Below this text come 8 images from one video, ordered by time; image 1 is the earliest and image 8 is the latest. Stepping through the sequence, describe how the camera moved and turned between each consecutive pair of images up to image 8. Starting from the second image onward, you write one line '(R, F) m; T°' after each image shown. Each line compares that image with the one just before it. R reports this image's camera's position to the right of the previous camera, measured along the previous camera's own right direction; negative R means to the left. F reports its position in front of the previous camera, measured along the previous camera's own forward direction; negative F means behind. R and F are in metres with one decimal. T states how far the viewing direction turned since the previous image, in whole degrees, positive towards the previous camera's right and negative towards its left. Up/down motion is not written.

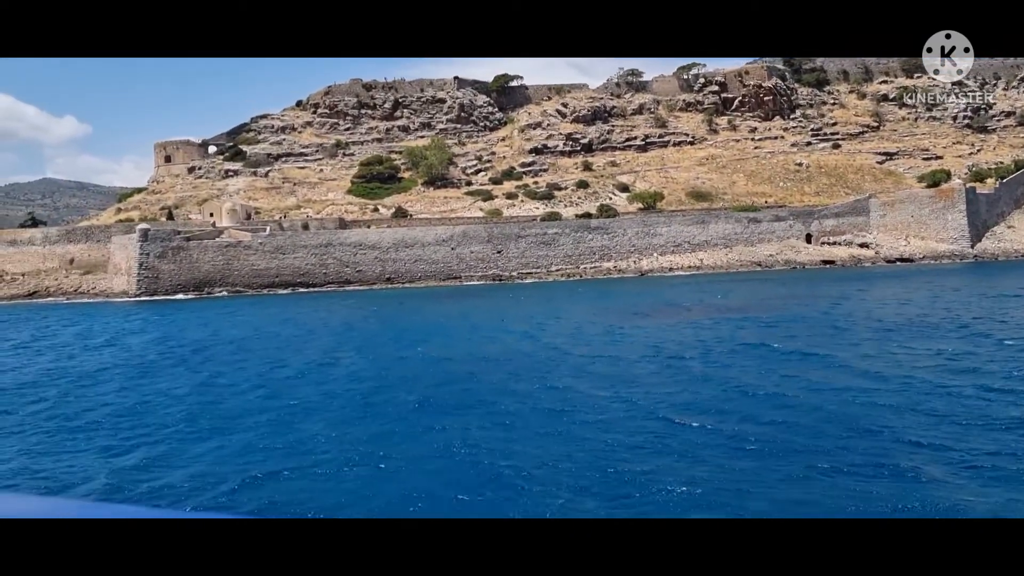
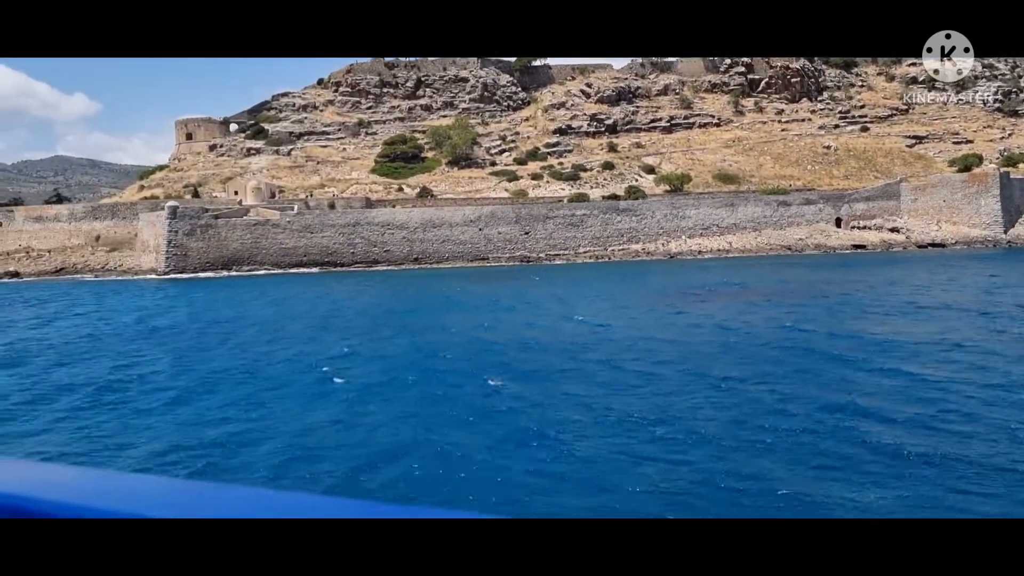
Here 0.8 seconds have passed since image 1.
(-0.6, +0.2) m; -1°
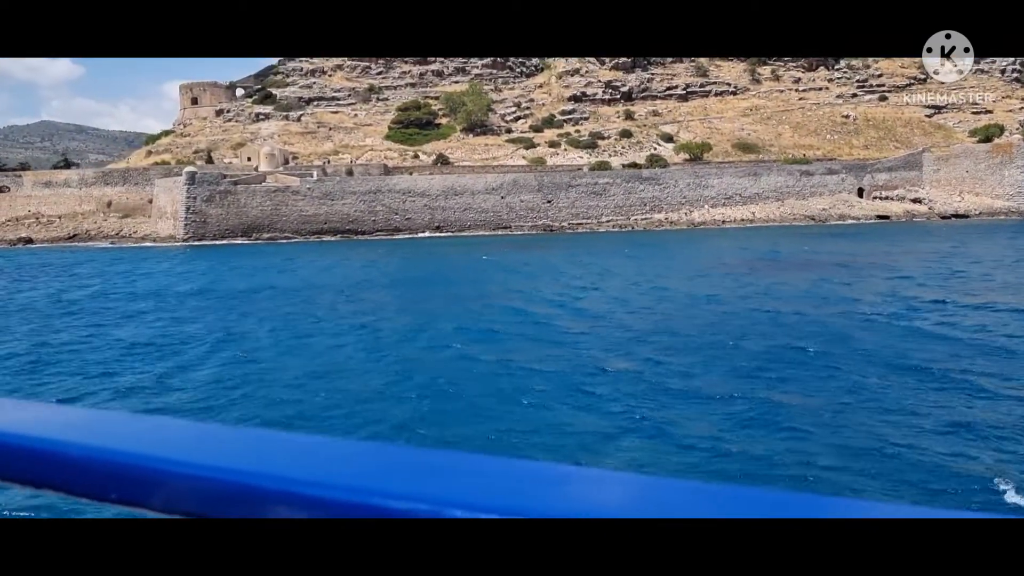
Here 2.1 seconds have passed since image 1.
(-1.0, +0.3) m; +1°
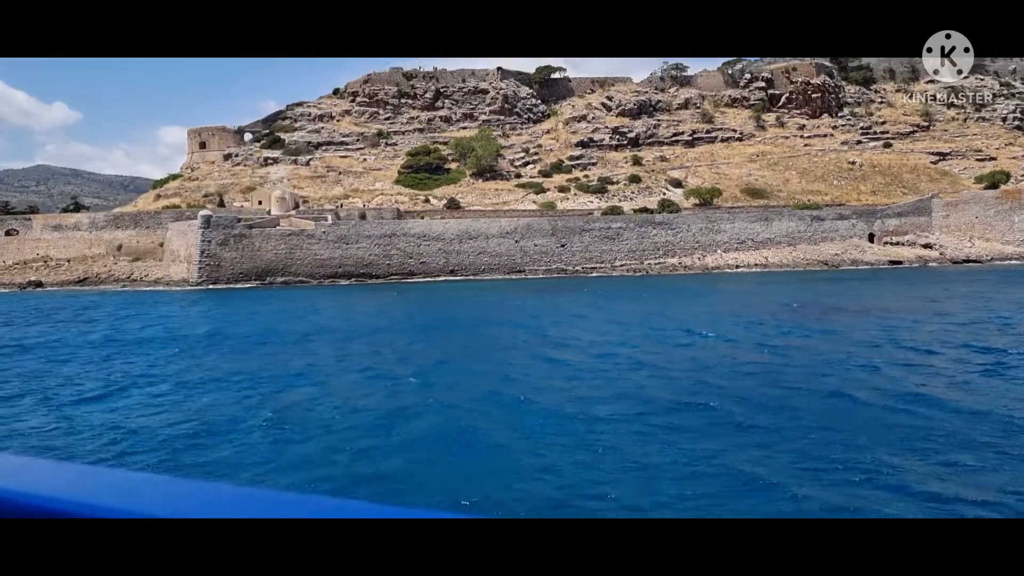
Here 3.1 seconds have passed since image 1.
(-0.7, +0.2) m; 0°
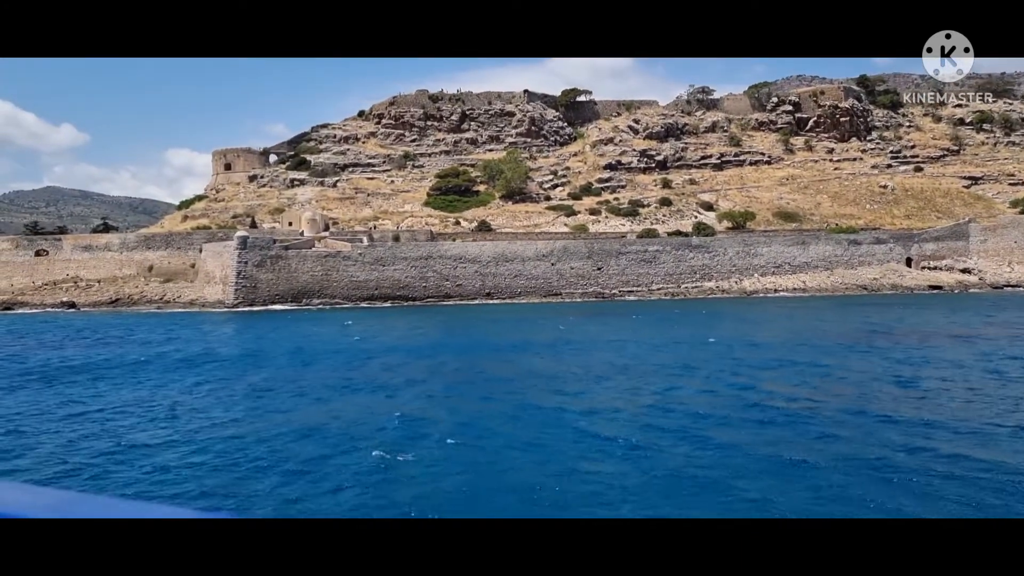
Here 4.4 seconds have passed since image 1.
(-1.0, +0.3) m; 0°
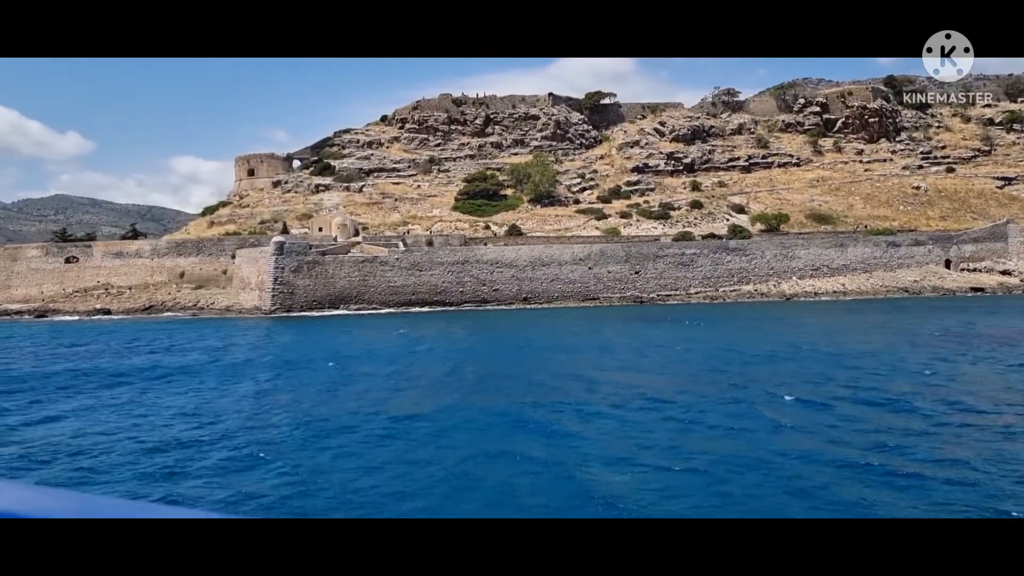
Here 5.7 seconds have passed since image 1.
(-1.0, +0.3) m; 0°
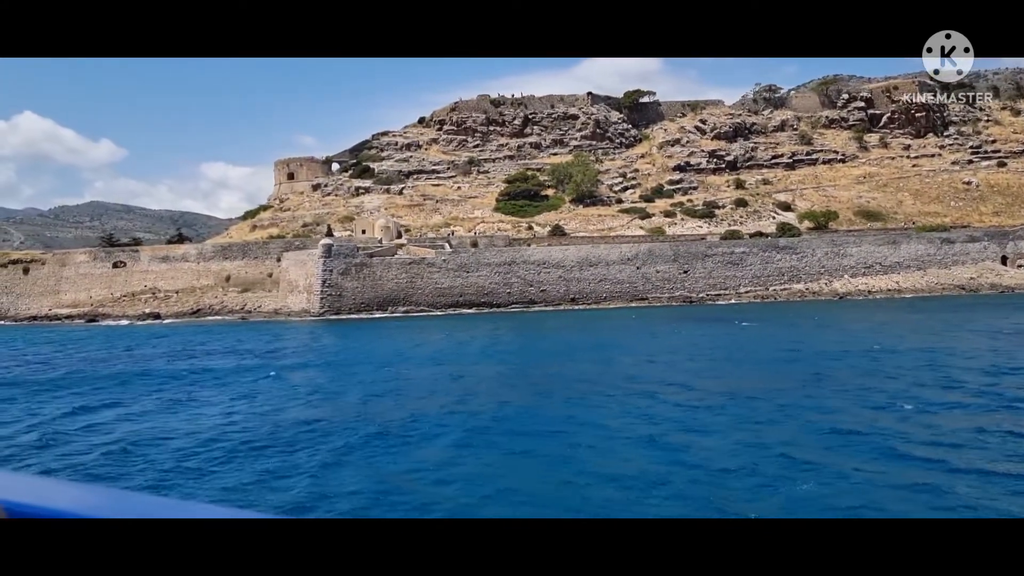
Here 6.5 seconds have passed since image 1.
(-0.6, +0.2) m; -2°
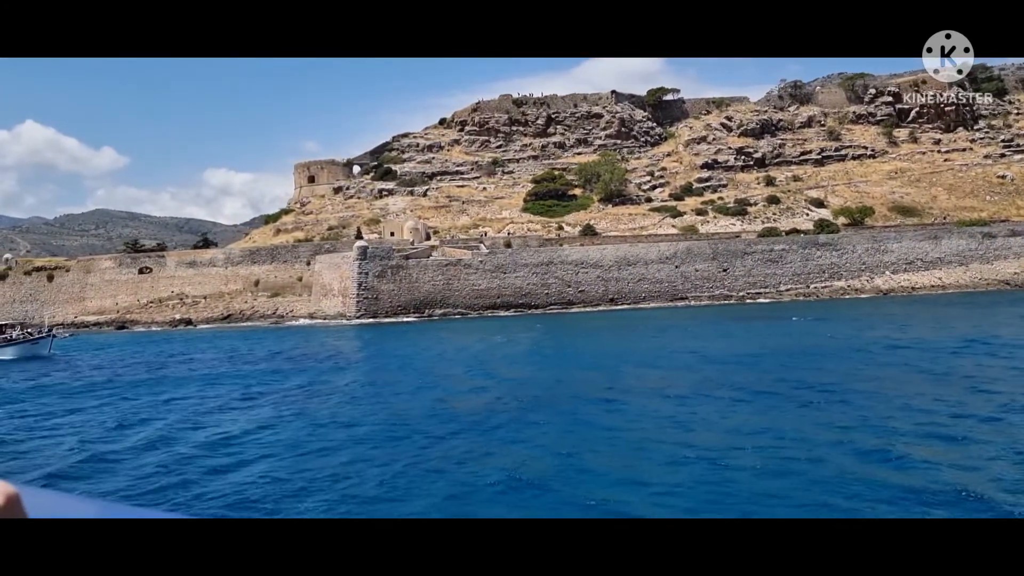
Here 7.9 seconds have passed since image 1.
(-1.0, +0.5) m; 0°
